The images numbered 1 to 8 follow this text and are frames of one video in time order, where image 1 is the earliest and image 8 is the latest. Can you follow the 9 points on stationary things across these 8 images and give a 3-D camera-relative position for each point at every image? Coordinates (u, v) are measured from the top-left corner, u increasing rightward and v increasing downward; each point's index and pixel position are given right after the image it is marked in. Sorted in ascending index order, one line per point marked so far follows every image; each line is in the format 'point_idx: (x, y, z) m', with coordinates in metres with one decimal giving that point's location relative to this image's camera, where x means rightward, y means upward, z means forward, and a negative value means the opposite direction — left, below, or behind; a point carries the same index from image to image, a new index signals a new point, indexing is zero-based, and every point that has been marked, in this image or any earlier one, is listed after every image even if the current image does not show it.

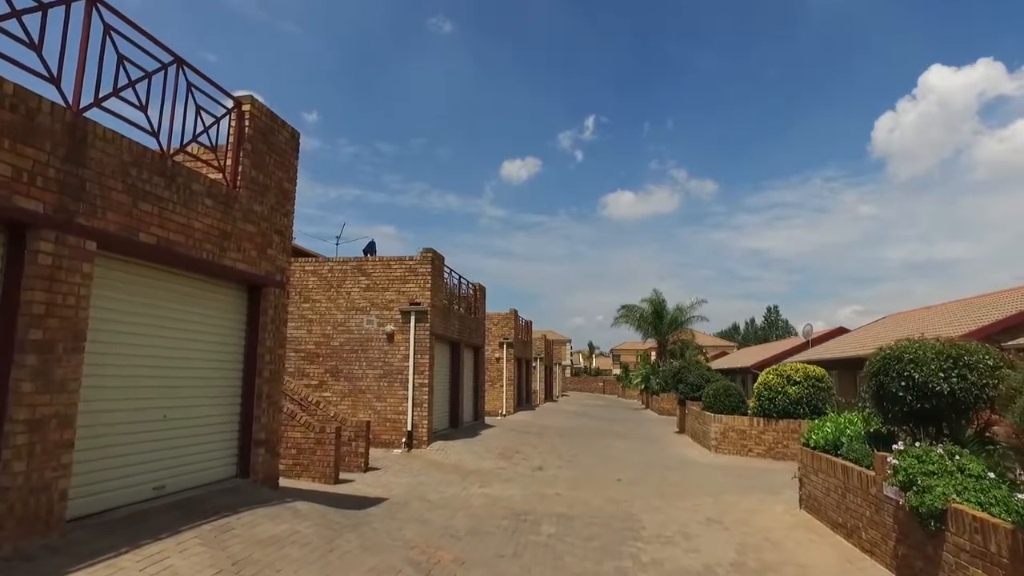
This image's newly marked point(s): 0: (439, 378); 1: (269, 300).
0: (-1.9, -2.3, +16.4) m
1: (-2.9, -0.1, +7.8) m
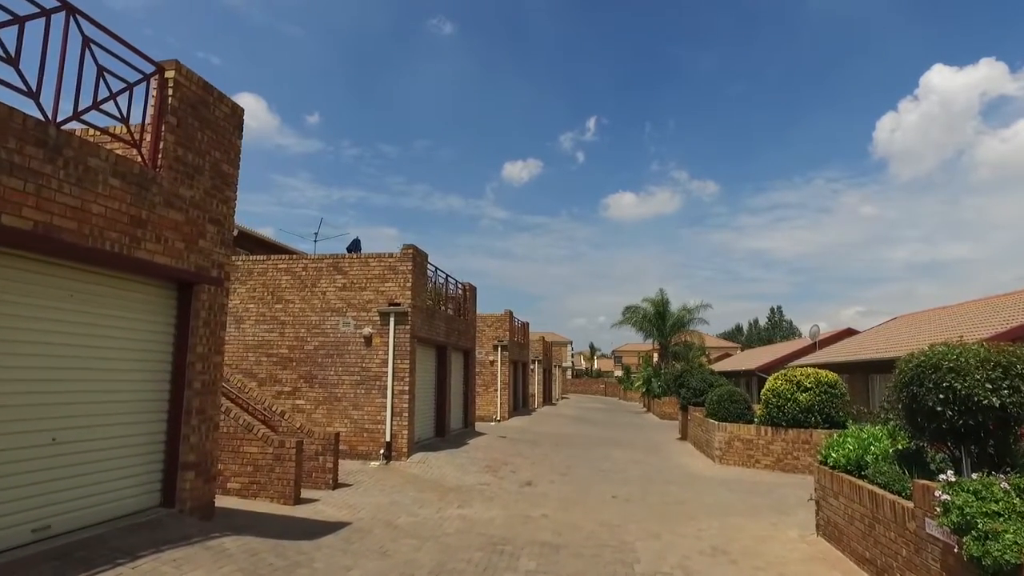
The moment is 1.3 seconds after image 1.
0: (-2.1, -2.3, +15.3) m
1: (-3.2, -0.1, +6.7) m
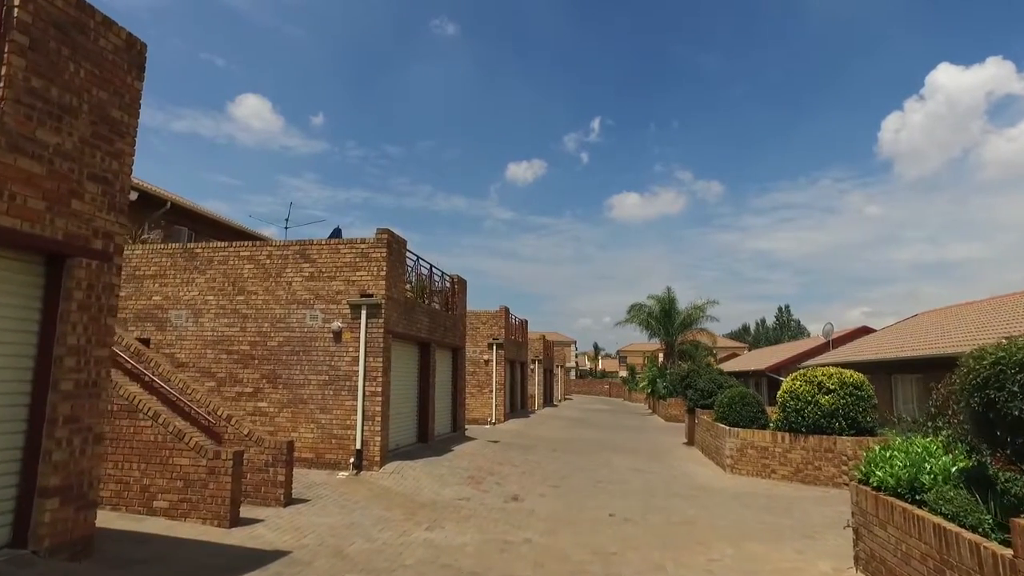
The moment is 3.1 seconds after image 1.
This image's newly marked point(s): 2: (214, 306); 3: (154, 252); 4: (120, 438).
0: (-2.4, -2.1, +13.9) m
1: (-3.5, +0.1, +5.3) m
2: (-5.9, -0.4, +12.9) m
3: (-7.3, +0.7, +13.3) m
4: (-5.0, -1.9, +8.3) m
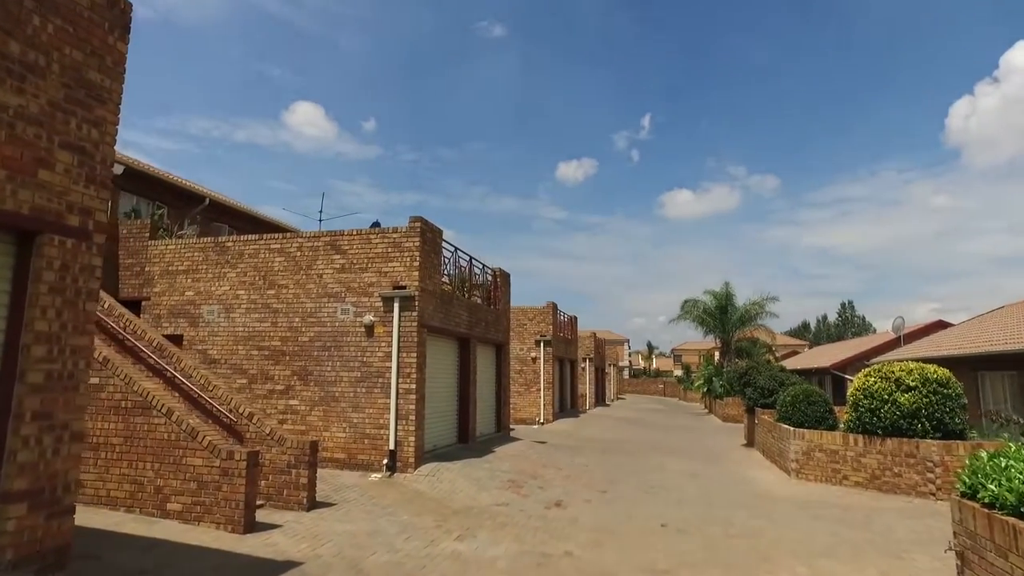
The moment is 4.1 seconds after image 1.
0: (-1.5, -1.9, +13.2) m
1: (-3.4, +0.2, +4.7) m
2: (-5.1, -0.2, +12.5) m
3: (-6.5, +0.8, +13.1) m
4: (-4.6, -1.8, +7.9) m
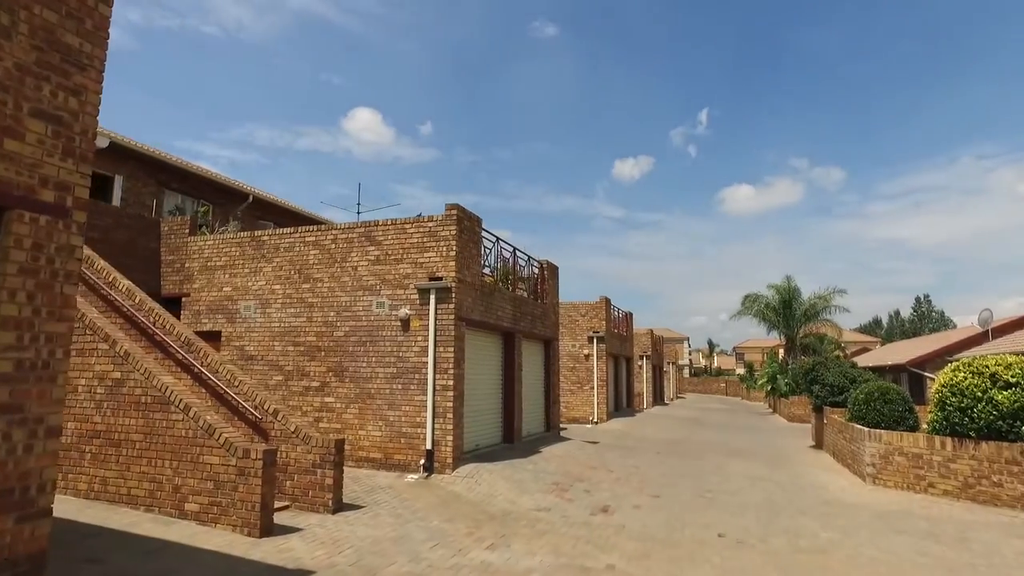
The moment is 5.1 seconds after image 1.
0: (-0.6, -1.7, +12.6) m
1: (-3.3, +0.4, +4.3) m
2: (-4.3, -0.1, +12.2) m
3: (-5.7, +0.9, +12.9) m
4: (-4.2, -1.7, +7.5) m
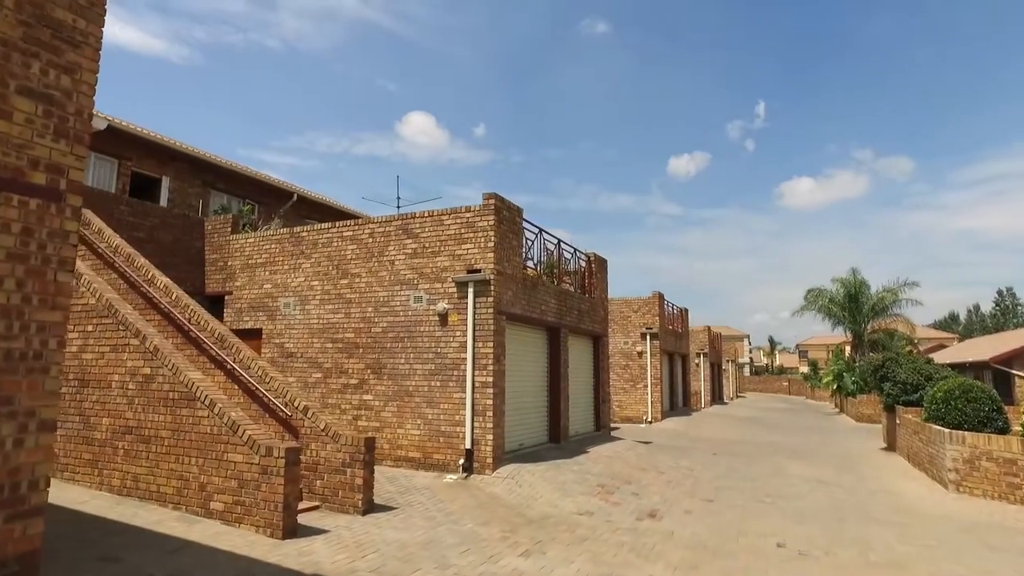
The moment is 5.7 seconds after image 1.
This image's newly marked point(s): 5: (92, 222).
0: (+0.2, -1.6, +12.1) m
1: (-3.2, +0.4, +4.1) m
2: (-3.6, -0.1, +12.1) m
3: (-4.9, +1.0, +12.8) m
4: (-3.8, -1.6, +7.4) m
5: (-7.0, +1.1, +10.9) m
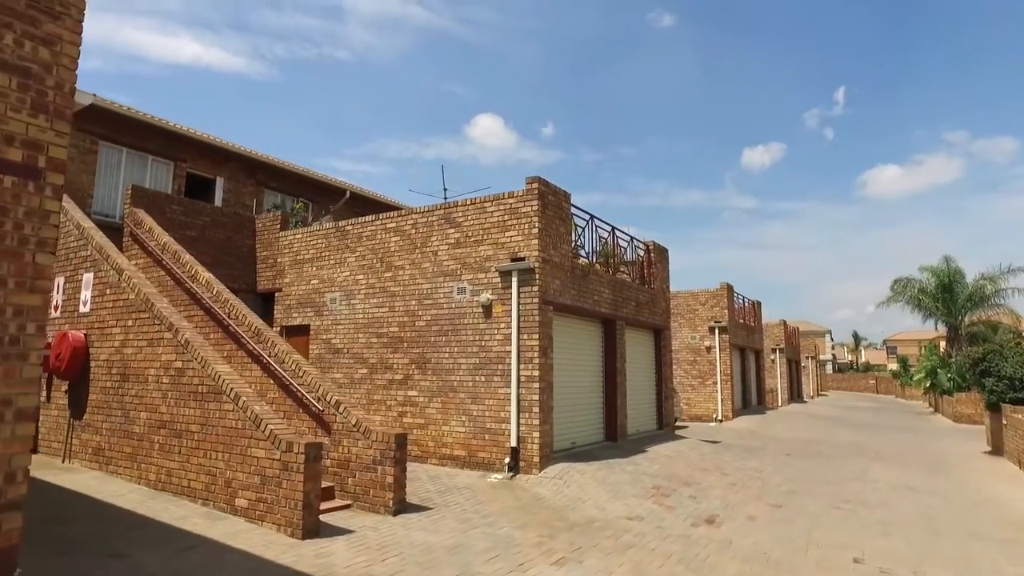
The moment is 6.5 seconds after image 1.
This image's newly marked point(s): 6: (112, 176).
0: (+1.1, -1.4, +11.5) m
1: (-3.2, +0.5, +3.9) m
2: (-2.7, 0.0, +11.8) m
3: (-3.9, +1.0, +12.7) m
4: (-3.4, -1.5, +7.2) m
5: (-6.3, +1.2, +11.1) m
6: (-7.8, +2.2, +12.8) m
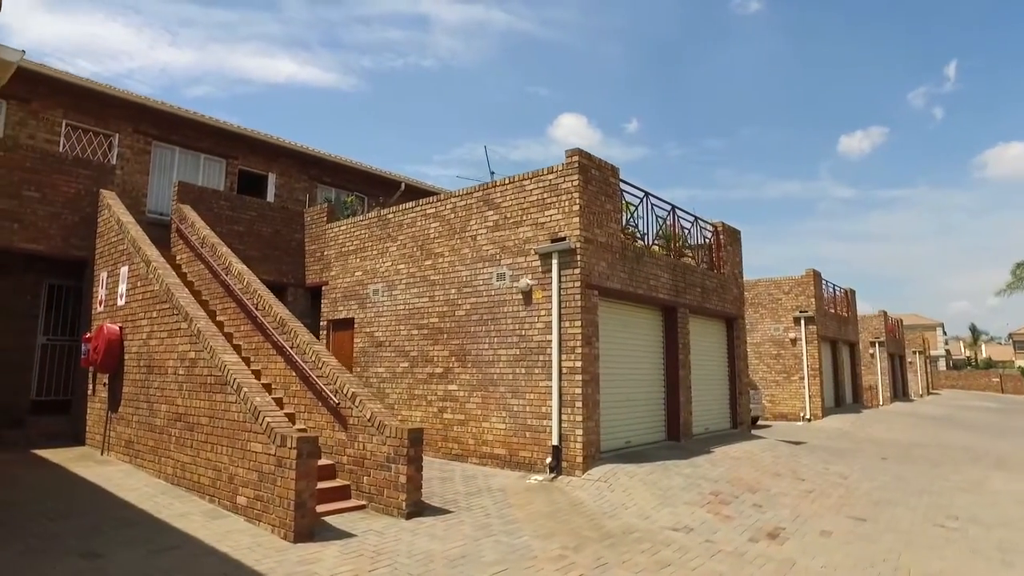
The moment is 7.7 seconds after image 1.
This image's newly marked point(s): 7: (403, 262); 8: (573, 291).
0: (+1.8, -1.2, +10.4) m
1: (-3.4, +0.7, +3.5) m
2: (-1.9, +0.2, +11.3) m
3: (-3.0, +1.2, +12.4) m
4: (-3.1, -1.4, +6.8) m
5: (-5.5, +1.2, +11.1) m
6: (-6.9, +2.3, +12.9) m
7: (-1.9, +0.5, +11.4) m
8: (+0.9, -0.1, +9.2) m
